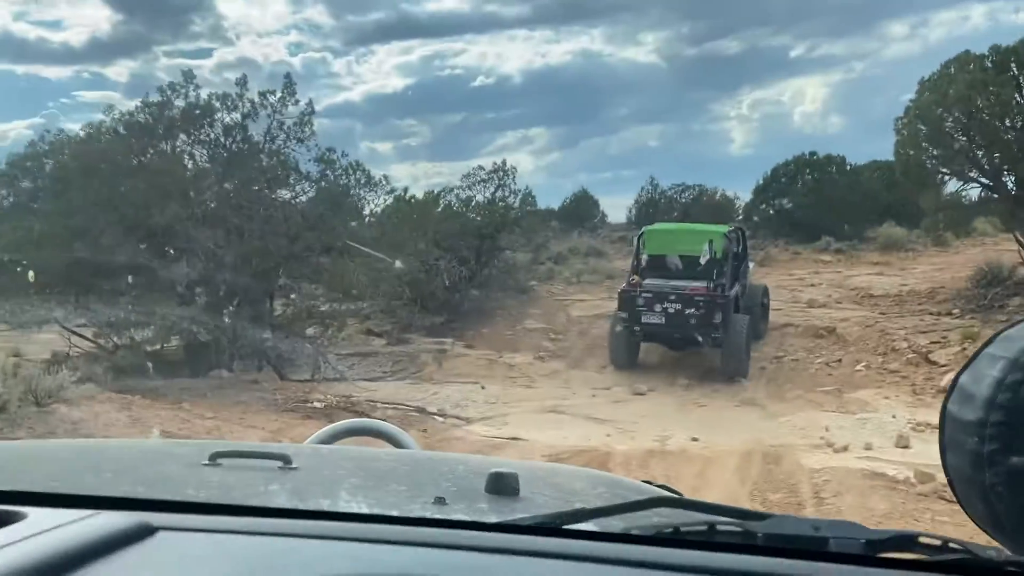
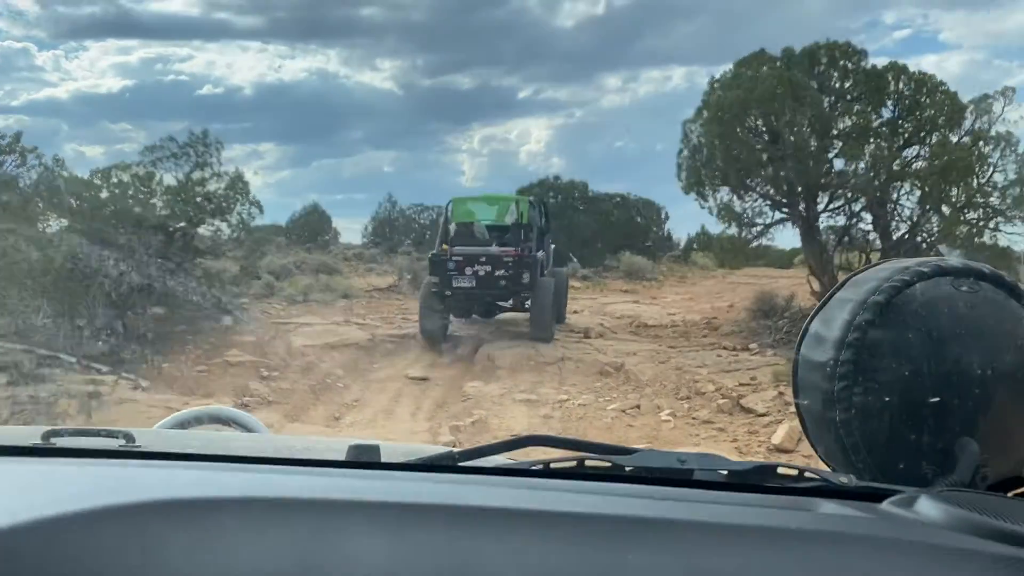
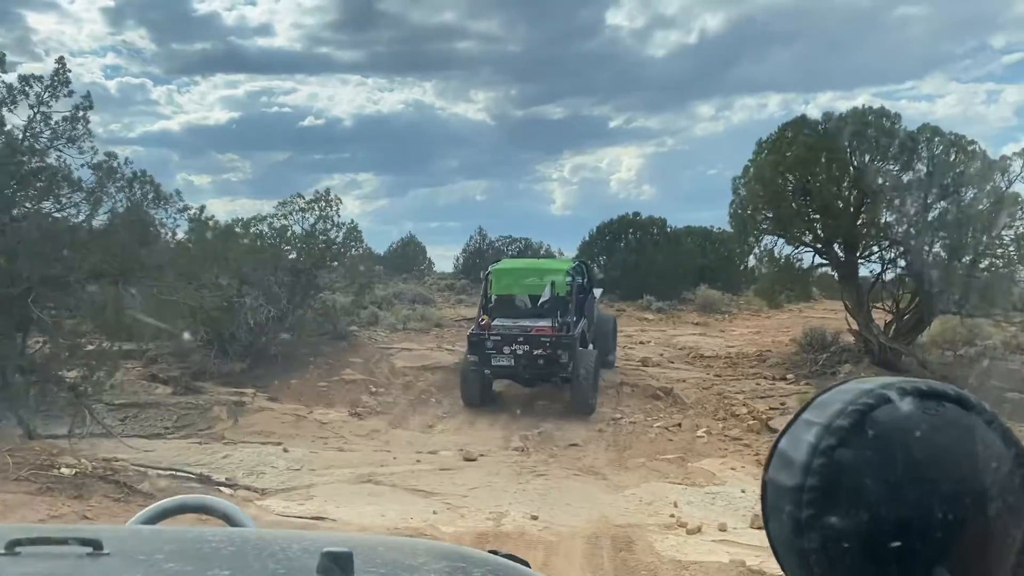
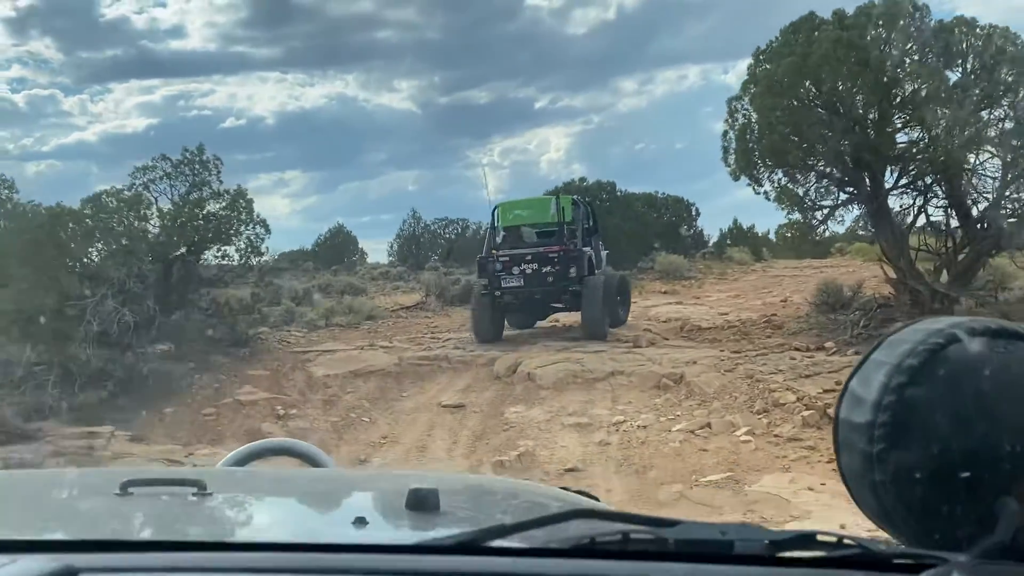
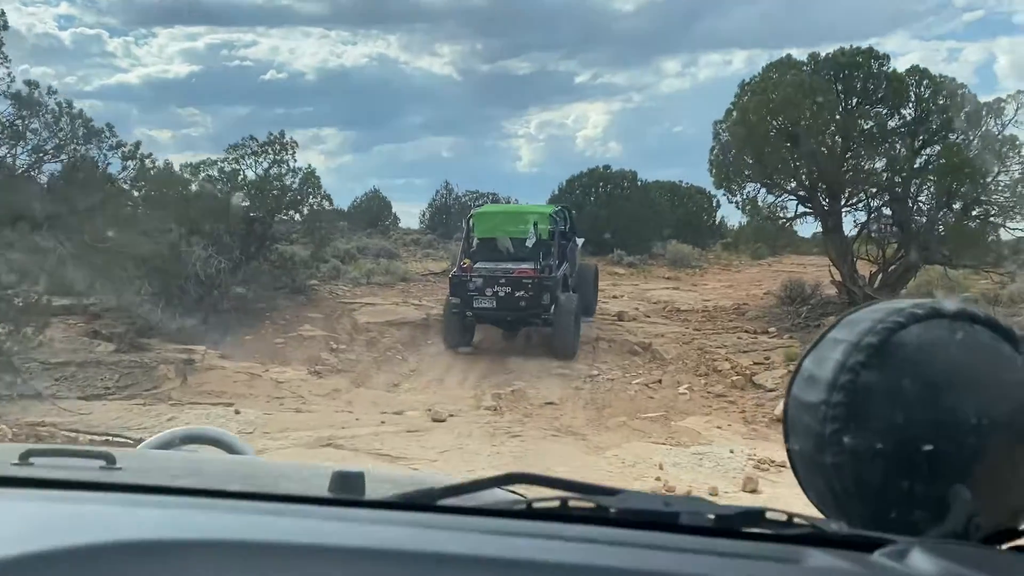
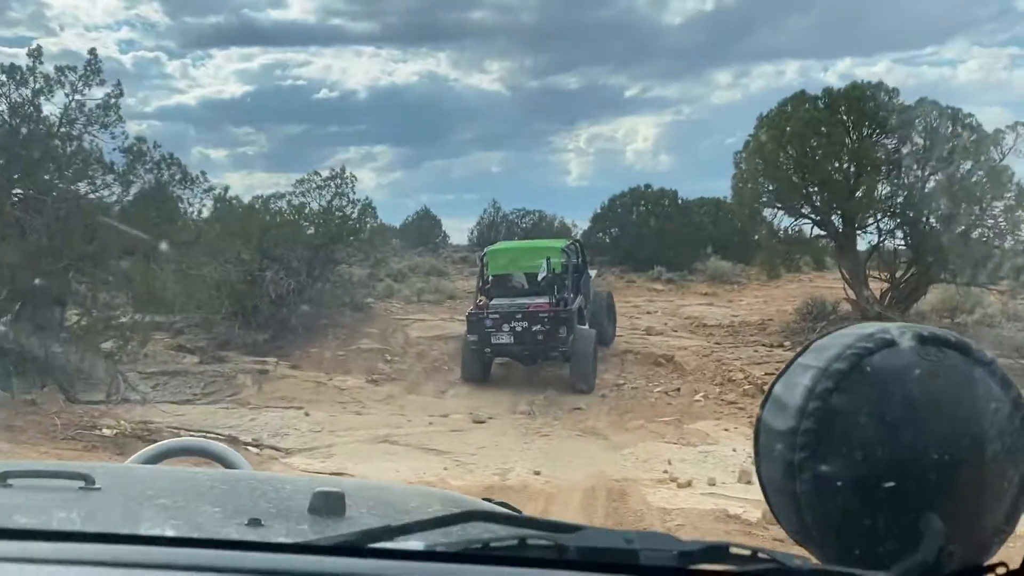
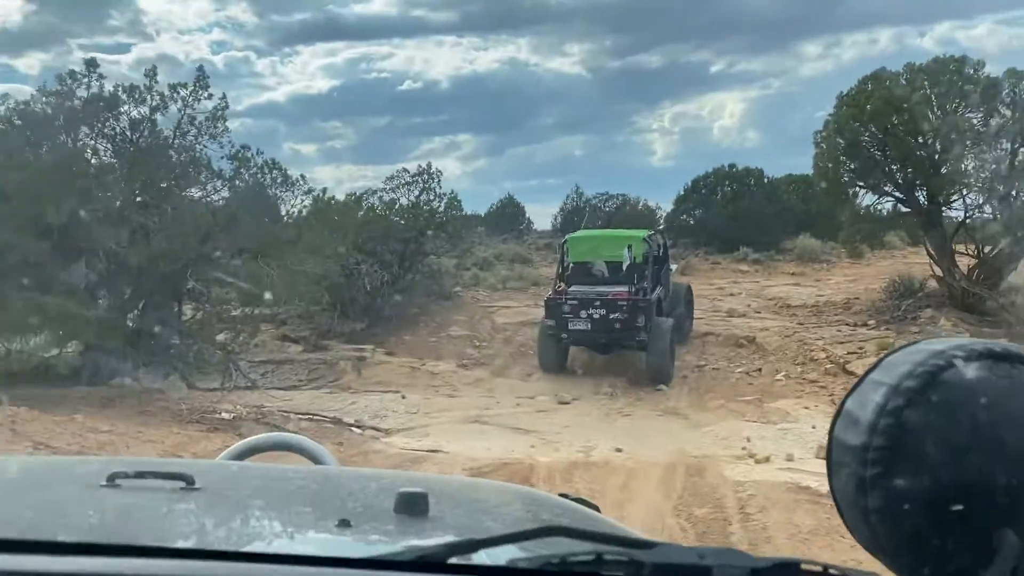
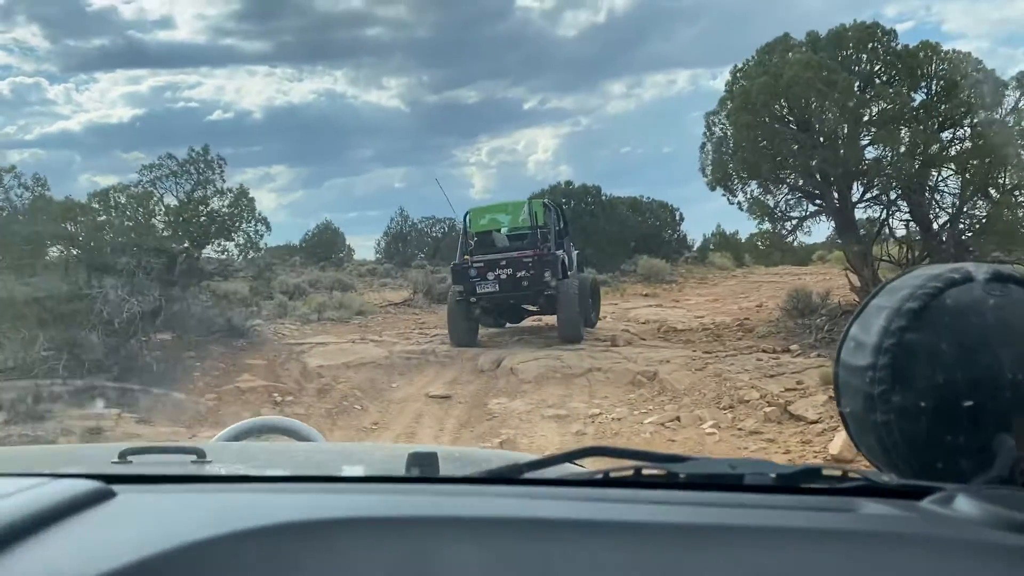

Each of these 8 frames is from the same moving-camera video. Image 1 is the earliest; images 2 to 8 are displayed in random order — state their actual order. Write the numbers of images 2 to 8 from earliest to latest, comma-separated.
7, 6, 3, 5, 2, 8, 4
